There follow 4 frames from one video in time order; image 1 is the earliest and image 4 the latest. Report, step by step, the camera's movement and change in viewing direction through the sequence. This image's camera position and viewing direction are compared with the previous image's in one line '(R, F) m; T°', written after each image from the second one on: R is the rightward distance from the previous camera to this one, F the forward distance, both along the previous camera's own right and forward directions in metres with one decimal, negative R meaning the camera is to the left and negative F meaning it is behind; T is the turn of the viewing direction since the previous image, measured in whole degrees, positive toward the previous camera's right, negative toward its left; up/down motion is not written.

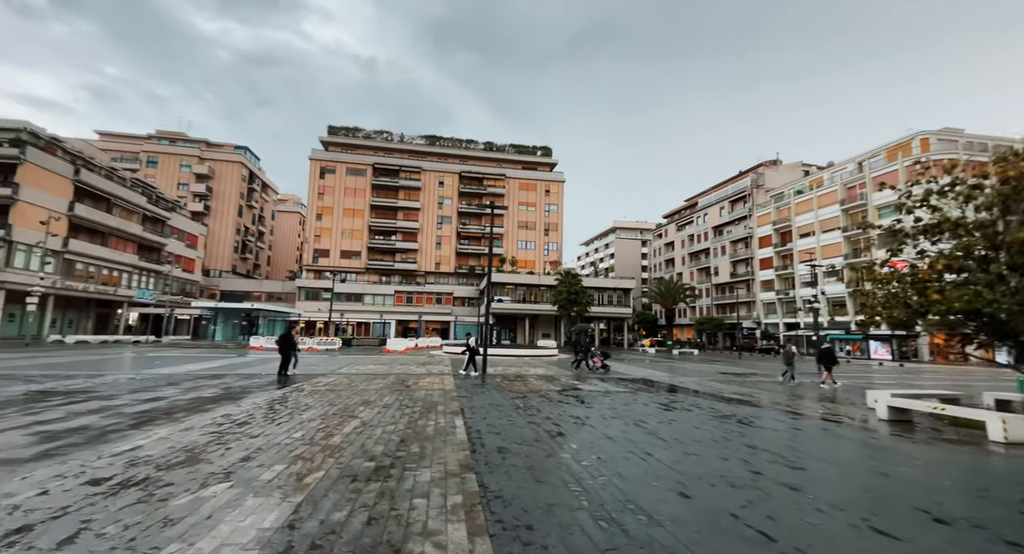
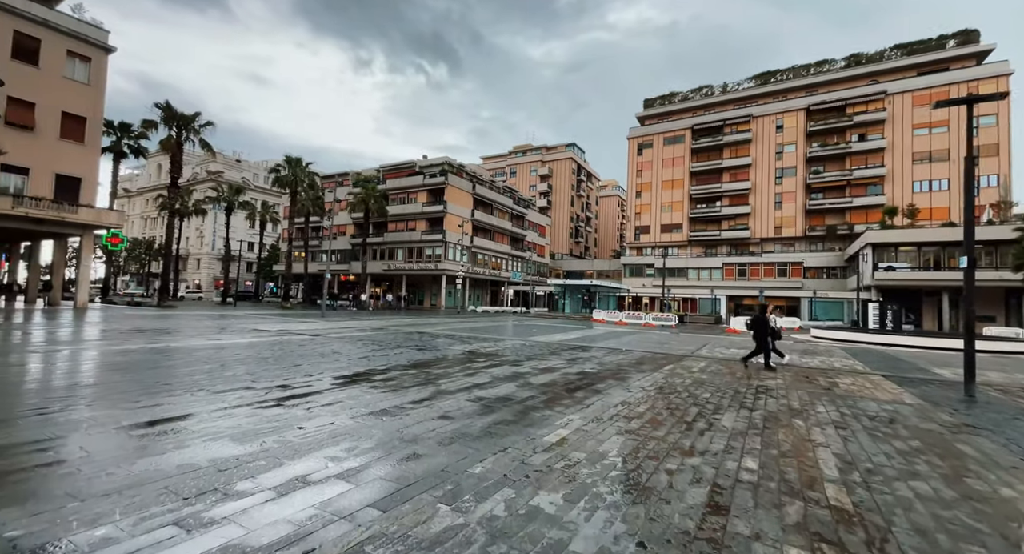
(-1.9, +1.6) m; -41°
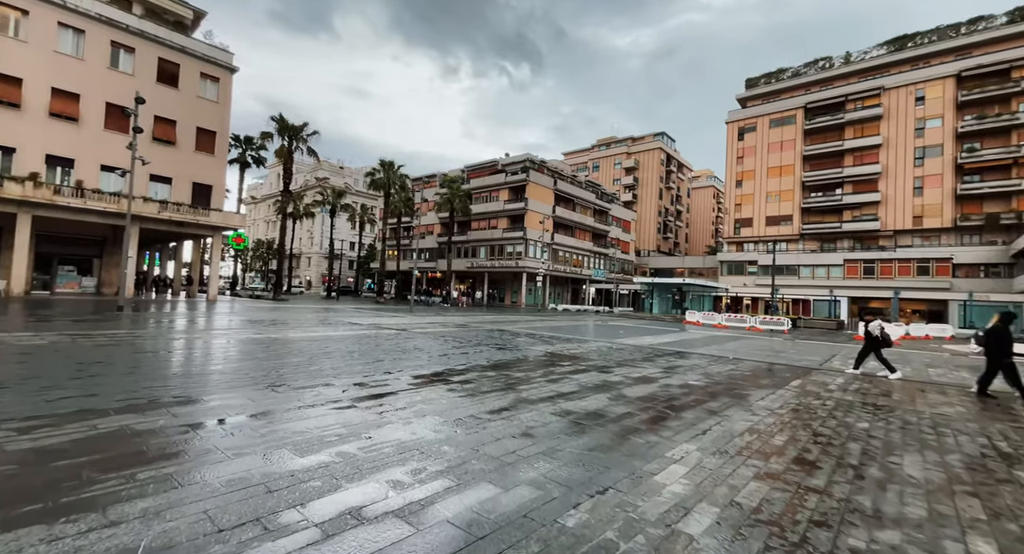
(-0.2, +0.9) m; -11°
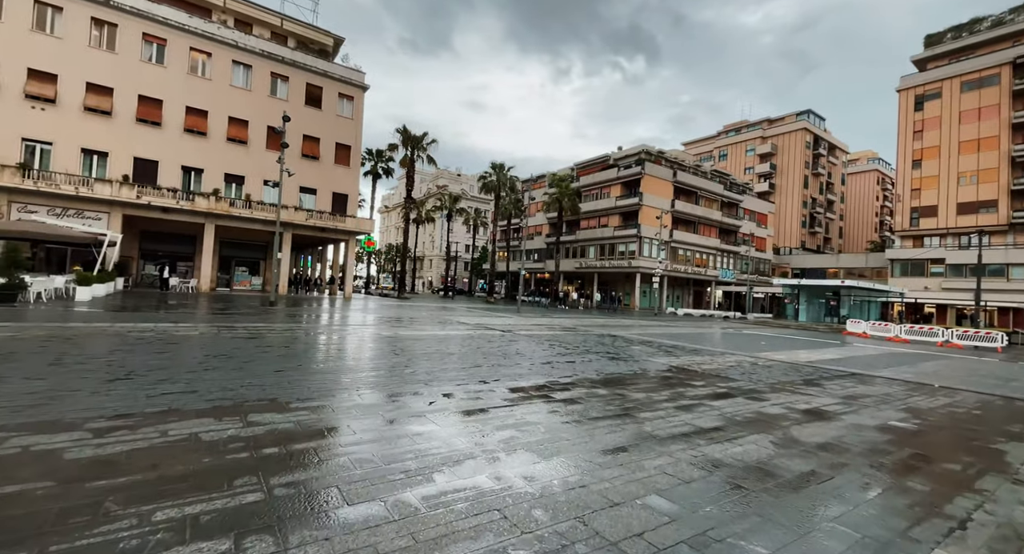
(-0.1, +1.2) m; -15°
